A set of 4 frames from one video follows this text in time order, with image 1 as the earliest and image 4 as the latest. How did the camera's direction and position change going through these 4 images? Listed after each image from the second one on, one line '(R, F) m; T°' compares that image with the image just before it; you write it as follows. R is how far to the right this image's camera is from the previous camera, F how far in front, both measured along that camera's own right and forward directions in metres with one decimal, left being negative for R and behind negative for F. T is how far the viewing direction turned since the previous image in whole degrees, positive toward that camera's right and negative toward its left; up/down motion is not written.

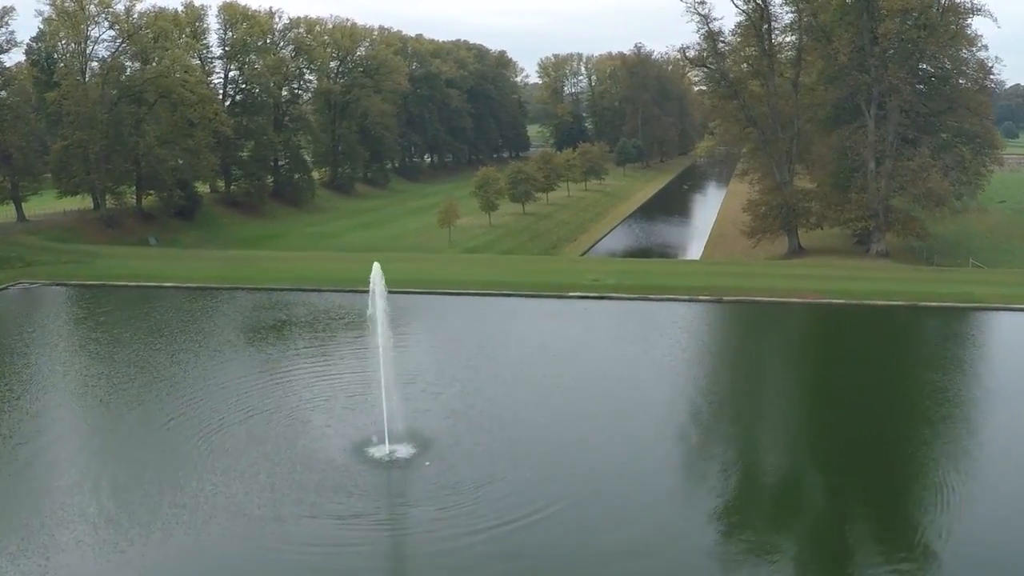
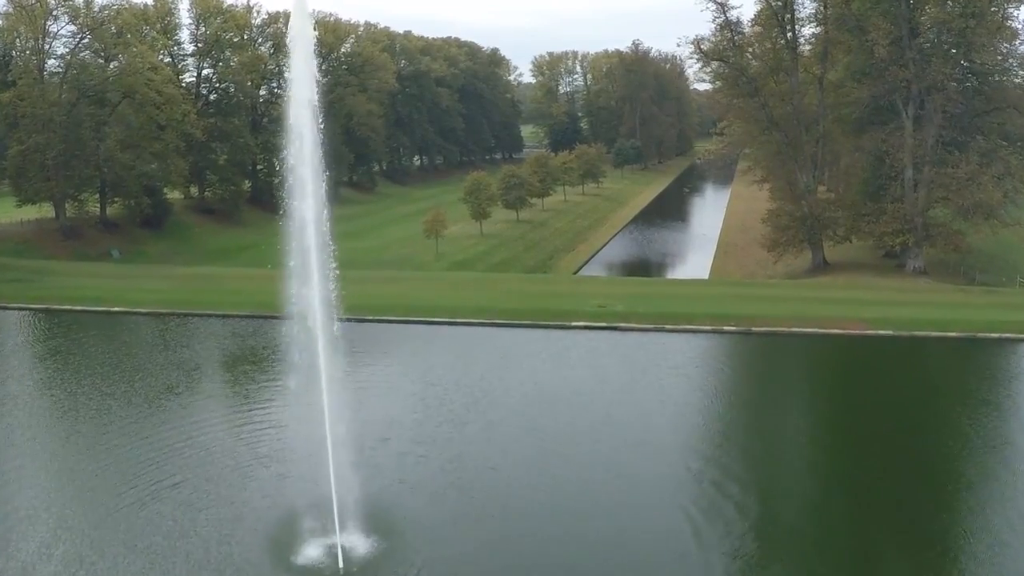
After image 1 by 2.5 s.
(0.0, +3.2) m; 0°
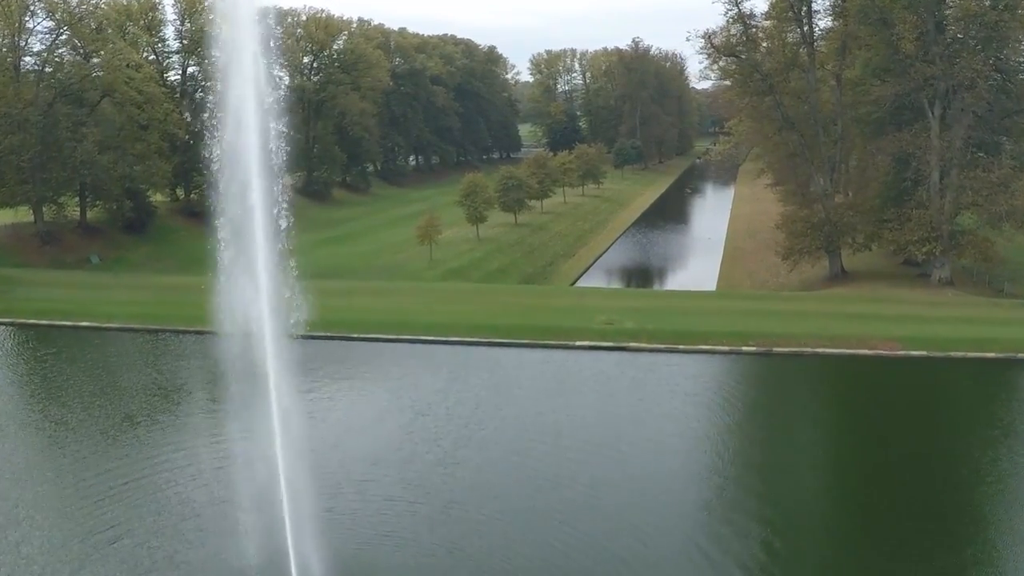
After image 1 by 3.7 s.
(0.0, +1.7) m; 0°
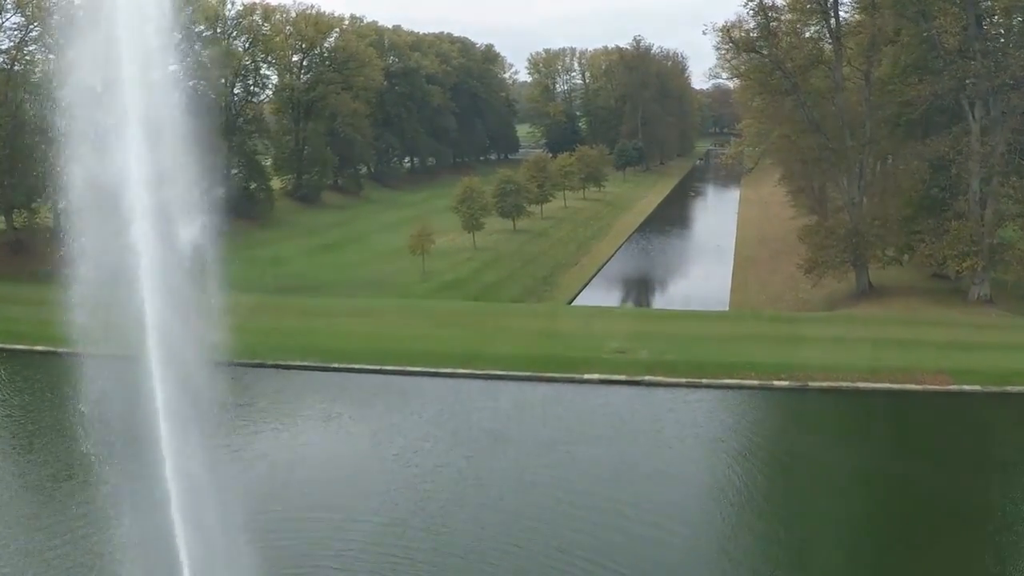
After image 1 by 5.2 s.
(0.0, +2.2) m; 0°
